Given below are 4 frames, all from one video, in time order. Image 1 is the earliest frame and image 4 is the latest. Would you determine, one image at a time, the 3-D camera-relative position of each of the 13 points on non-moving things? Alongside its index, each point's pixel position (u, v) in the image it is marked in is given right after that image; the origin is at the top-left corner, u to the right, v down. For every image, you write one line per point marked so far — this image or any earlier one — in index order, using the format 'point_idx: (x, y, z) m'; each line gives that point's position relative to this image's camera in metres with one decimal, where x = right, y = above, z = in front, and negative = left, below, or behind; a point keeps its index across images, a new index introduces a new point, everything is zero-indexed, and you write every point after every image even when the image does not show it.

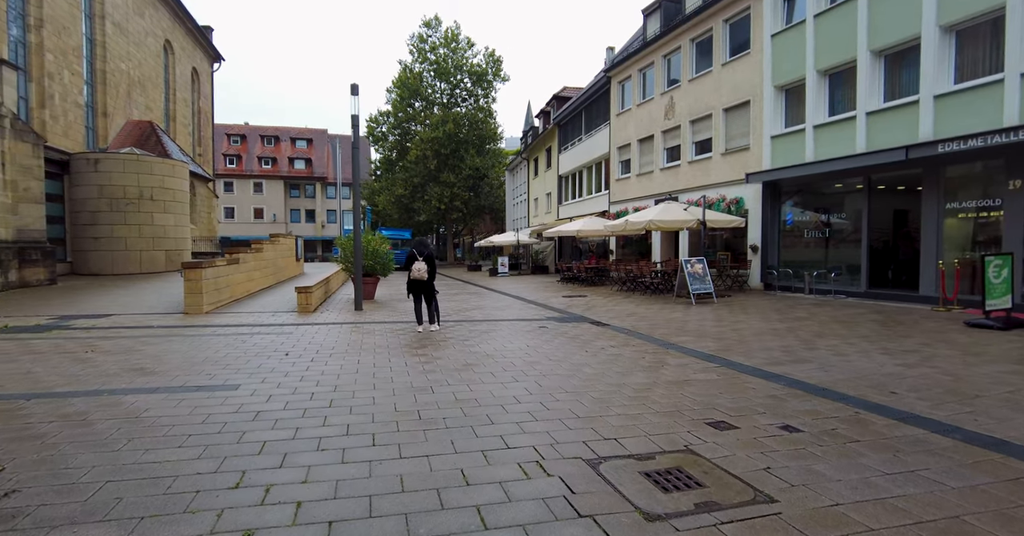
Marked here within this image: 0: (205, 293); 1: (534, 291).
0: (-6.7, -0.5, +11.1) m
1: (+0.8, -0.8, +17.9) m
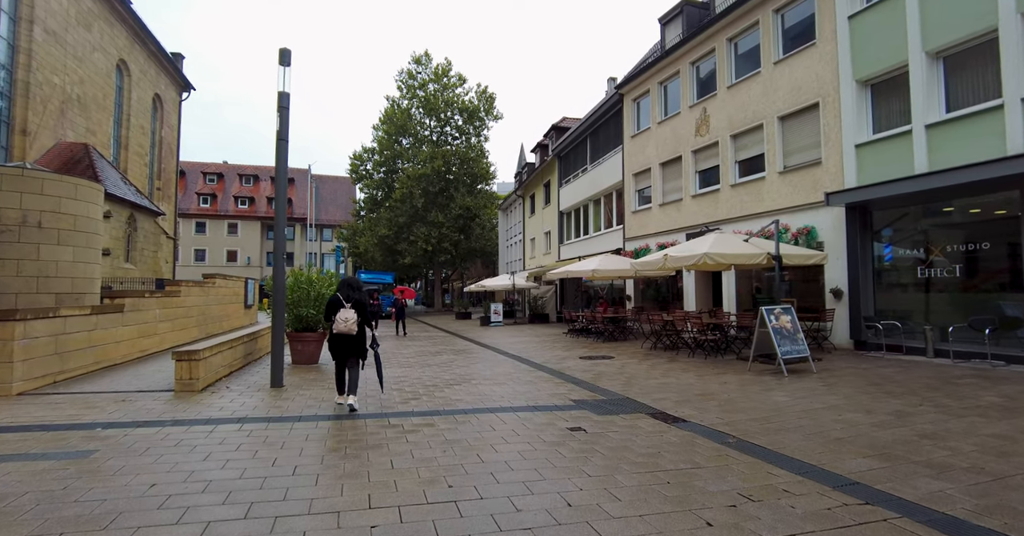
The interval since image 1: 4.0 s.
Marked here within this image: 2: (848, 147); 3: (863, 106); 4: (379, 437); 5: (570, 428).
0: (-6.6, -1.3, +6.9) m
1: (+0.7, -2.2, +13.8) m
2: (+7.6, +2.7, +11.4) m
3: (+7.8, +3.6, +11.2) m
4: (-1.3, -1.7, +5.2) m
5: (+0.6, -1.7, +5.5) m
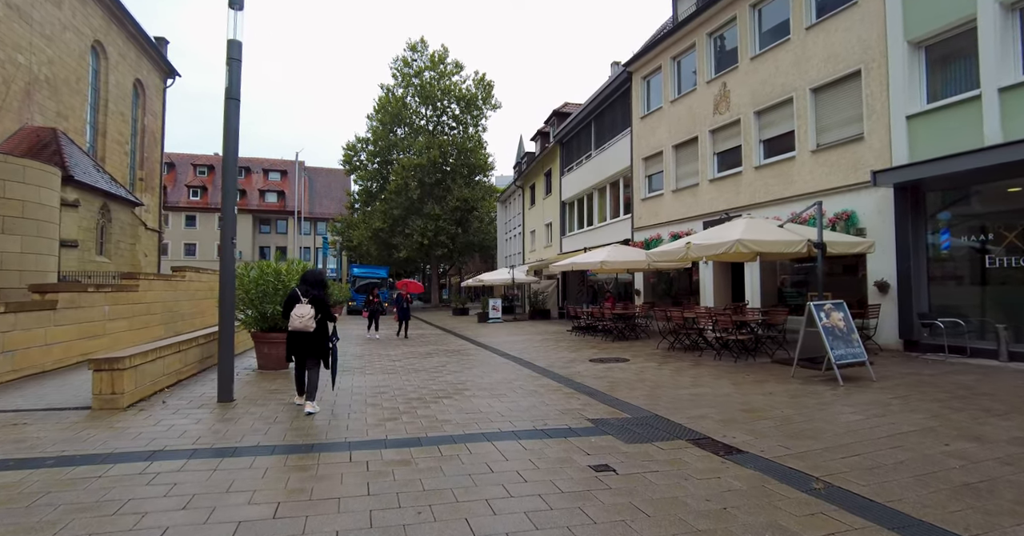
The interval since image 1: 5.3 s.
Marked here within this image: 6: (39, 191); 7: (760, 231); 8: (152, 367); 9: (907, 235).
0: (-6.6, -1.1, +5.4) m
1: (+0.7, -2.0, +12.4) m
2: (+7.6, +2.9, +9.9) m
3: (+7.8, +3.8, +9.8) m
4: (-1.3, -1.6, +3.7) m
5: (+0.7, -1.6, +4.1) m
6: (-11.9, +1.9, +12.7) m
7: (+4.6, +0.7, +9.5) m
8: (-4.6, -1.3, +6.6) m
9: (+7.7, +0.6, +9.9) m
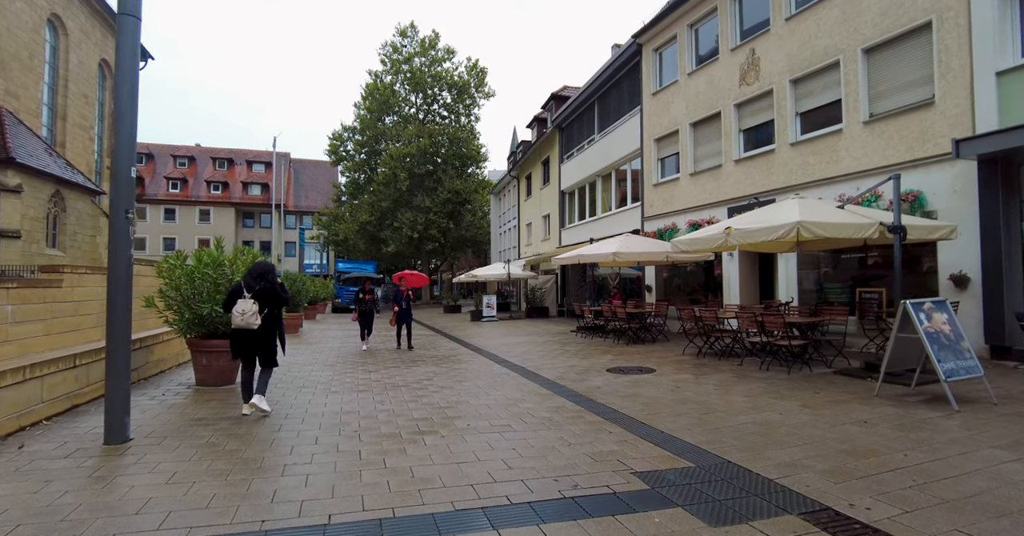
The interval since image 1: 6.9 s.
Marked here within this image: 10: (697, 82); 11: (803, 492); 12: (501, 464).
0: (-6.5, -1.0, +3.5) m
1: (+0.7, -1.8, +10.5) m
2: (+7.6, +3.1, +8.2) m
3: (+7.9, +4.0, +8.0) m
4: (-1.2, -1.5, +1.9) m
5: (+0.8, -1.5, +2.3) m
6: (-12.0, +2.1, +10.6) m
7: (+4.7, +0.9, +7.8) m
8: (-4.5, -1.1, +4.7) m
9: (+7.8, +0.8, +8.2) m
10: (+5.2, +5.3, +14.3) m
11: (+2.1, -1.6, +3.6) m
12: (-0.1, -1.6, +4.1) m
